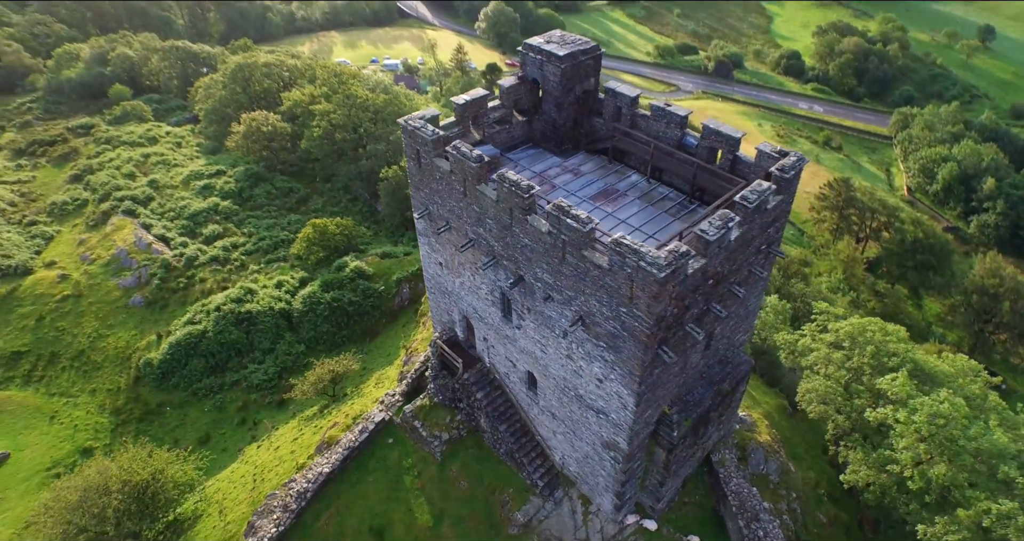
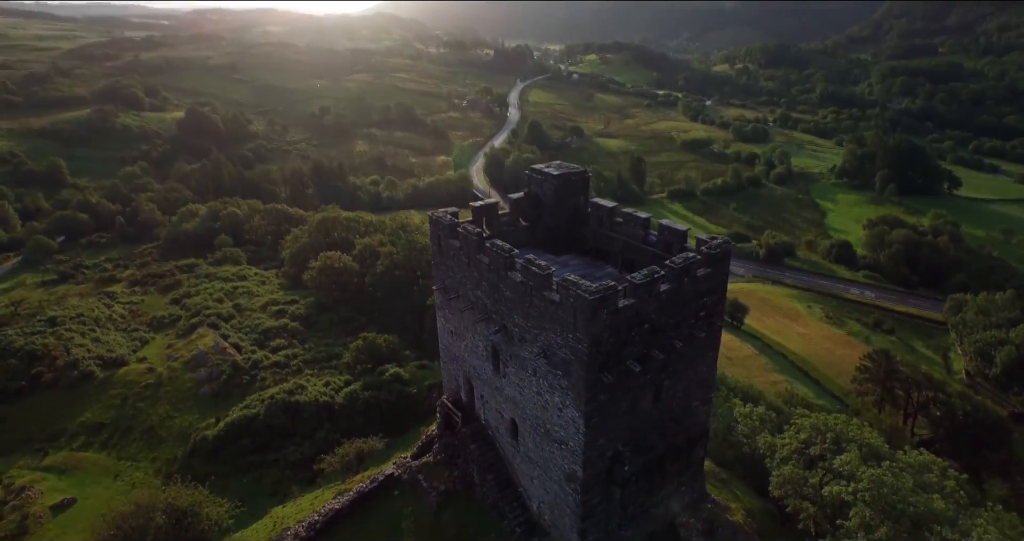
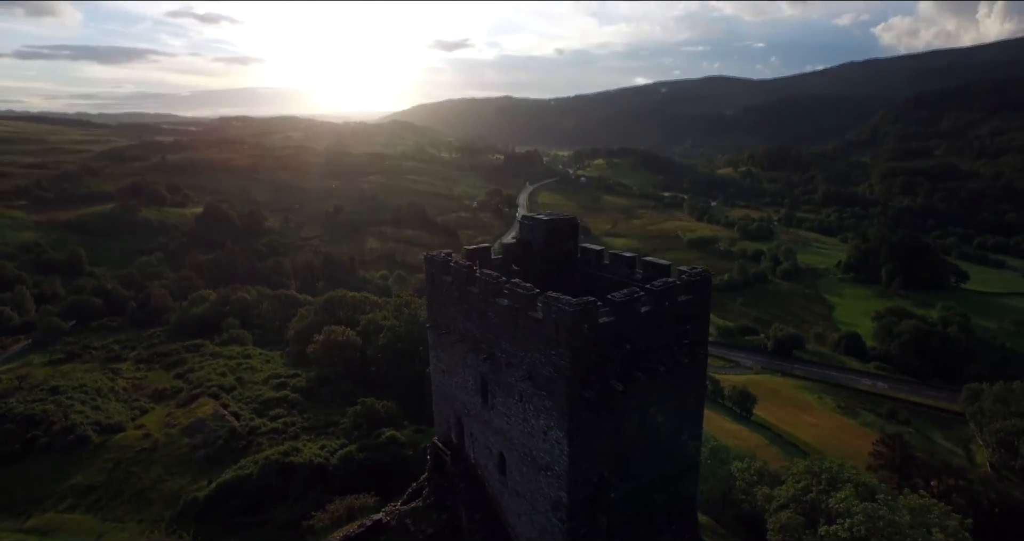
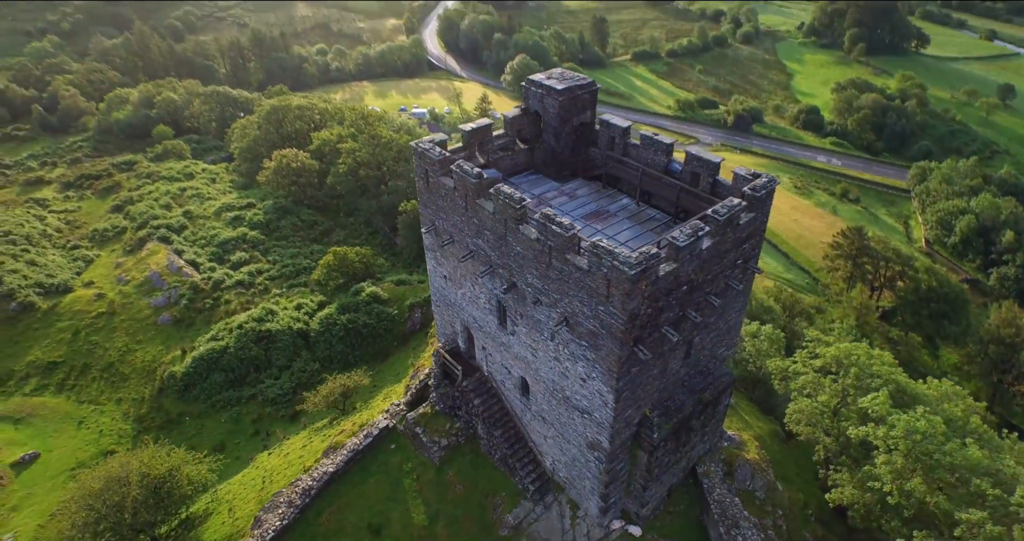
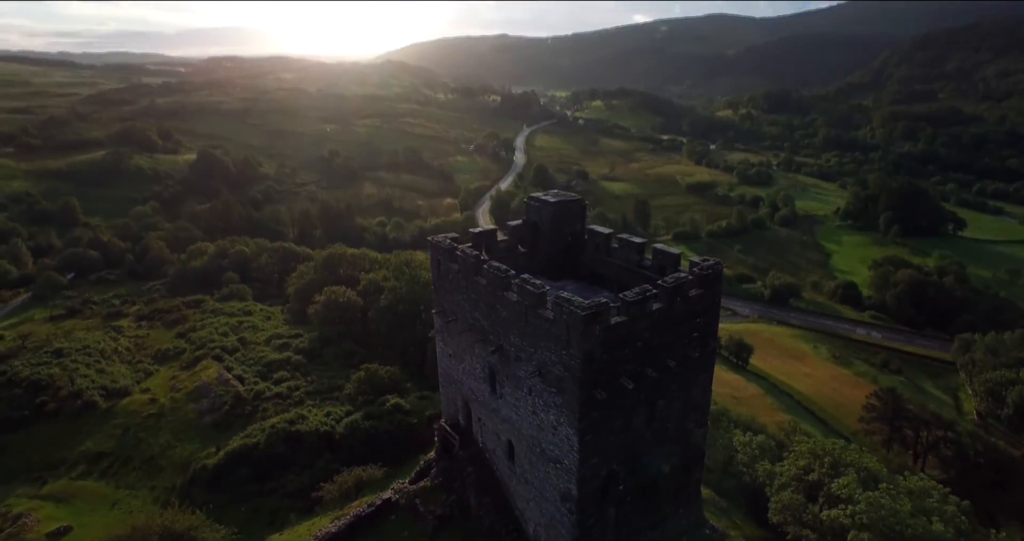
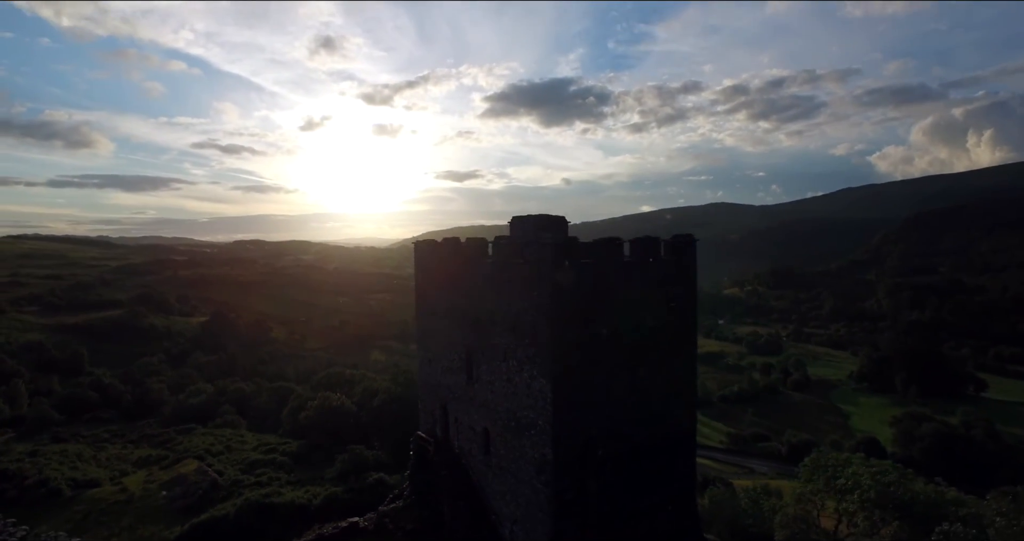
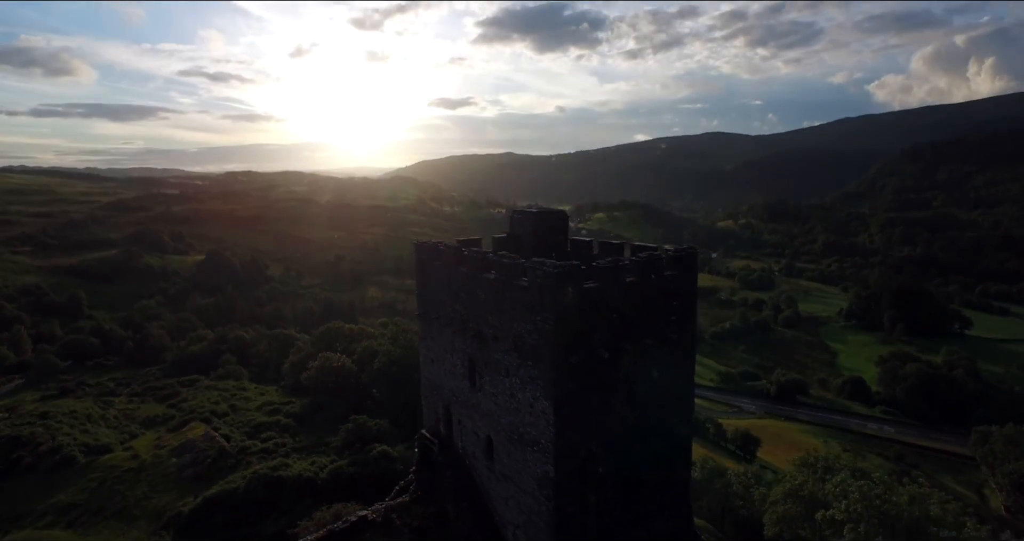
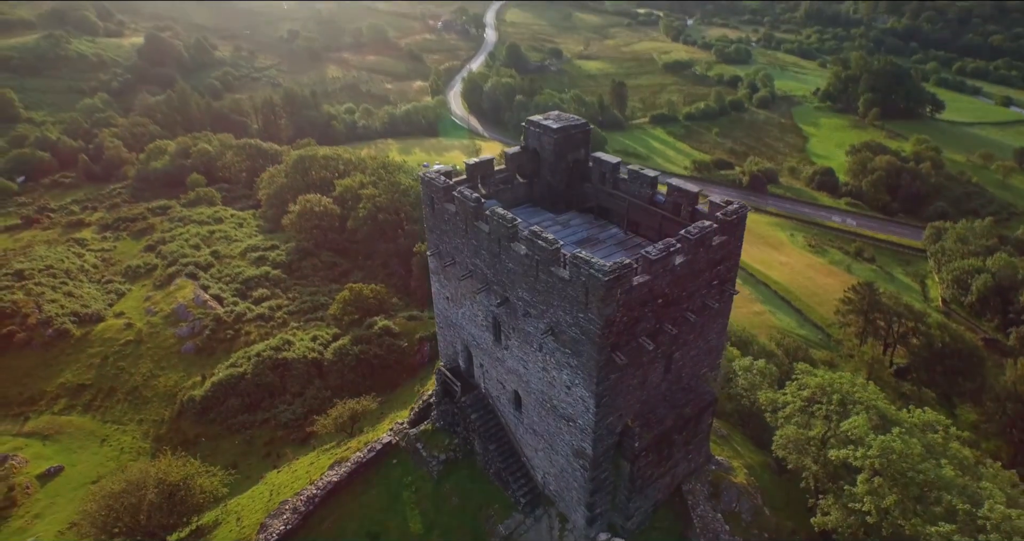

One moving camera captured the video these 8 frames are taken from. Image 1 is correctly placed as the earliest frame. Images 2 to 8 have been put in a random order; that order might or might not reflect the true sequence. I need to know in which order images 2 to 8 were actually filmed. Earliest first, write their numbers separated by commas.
4, 8, 2, 5, 3, 7, 6
